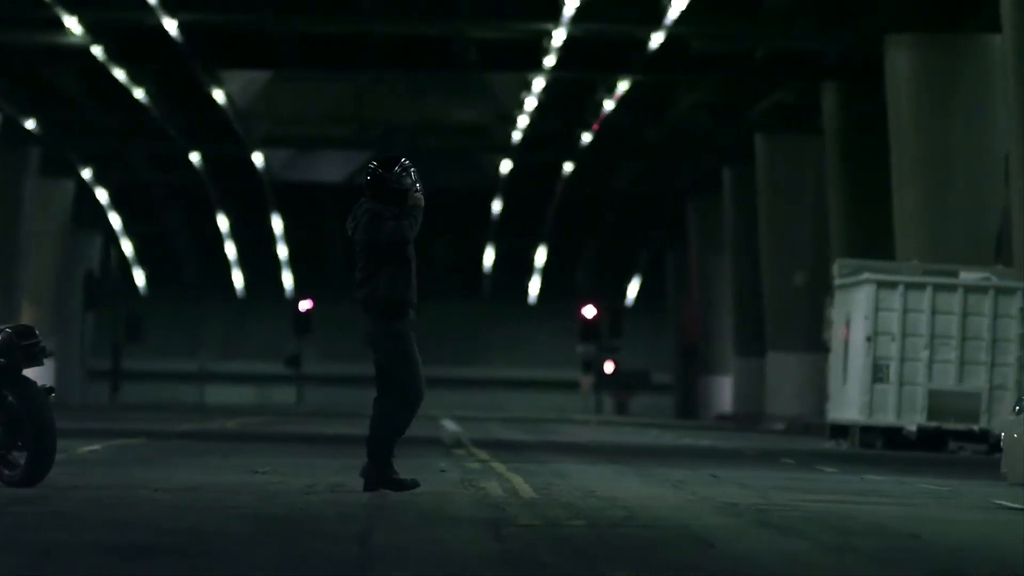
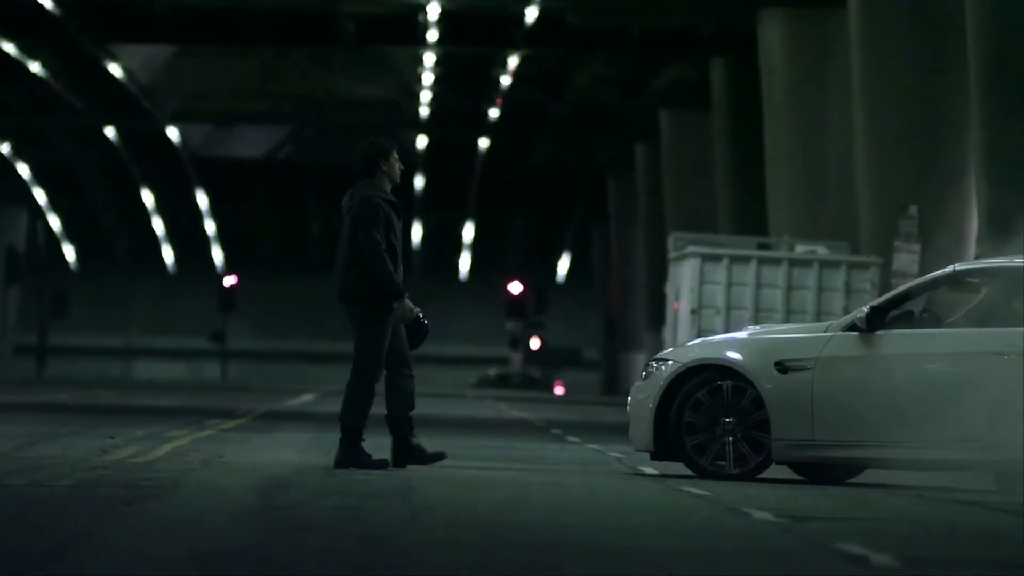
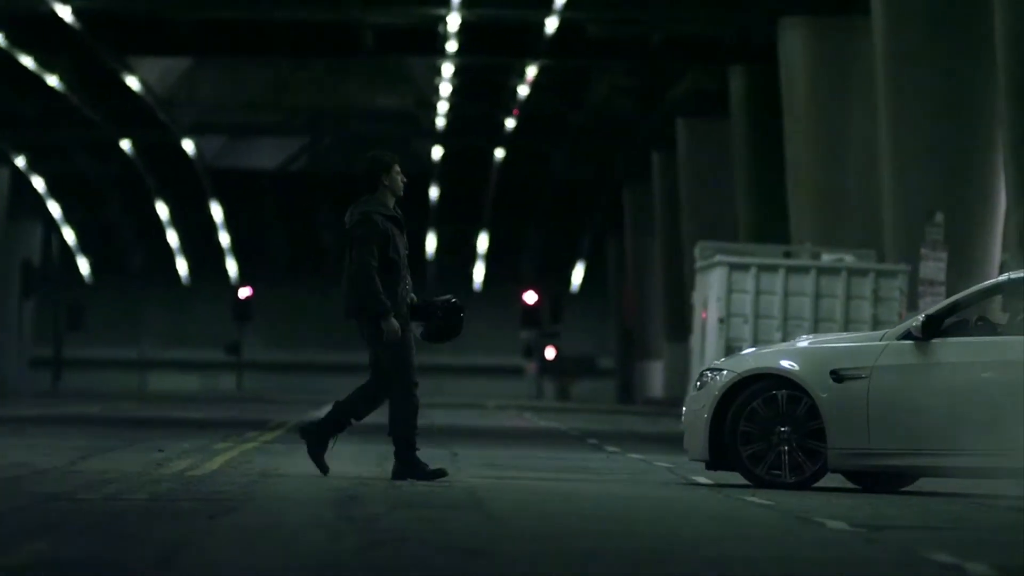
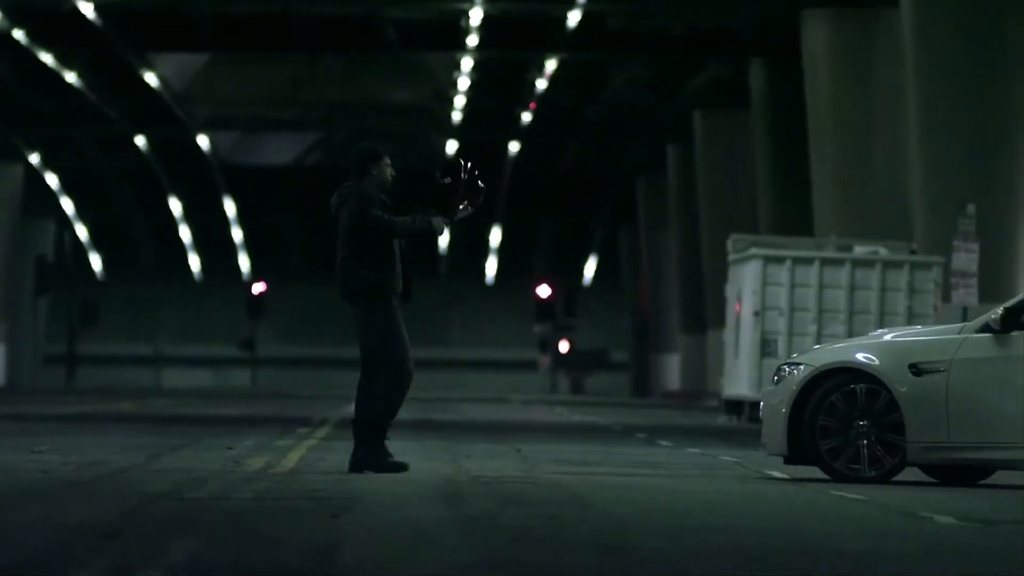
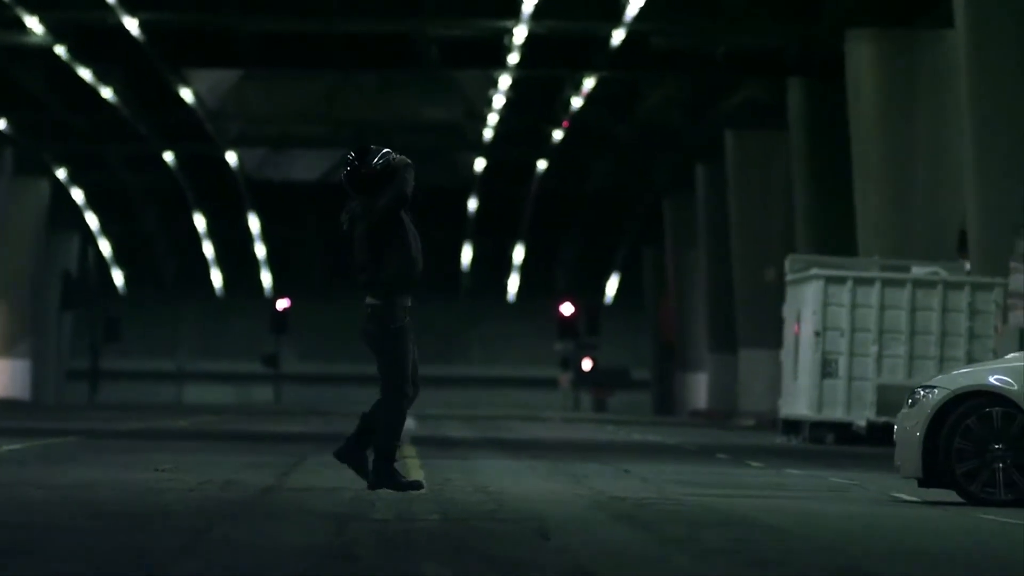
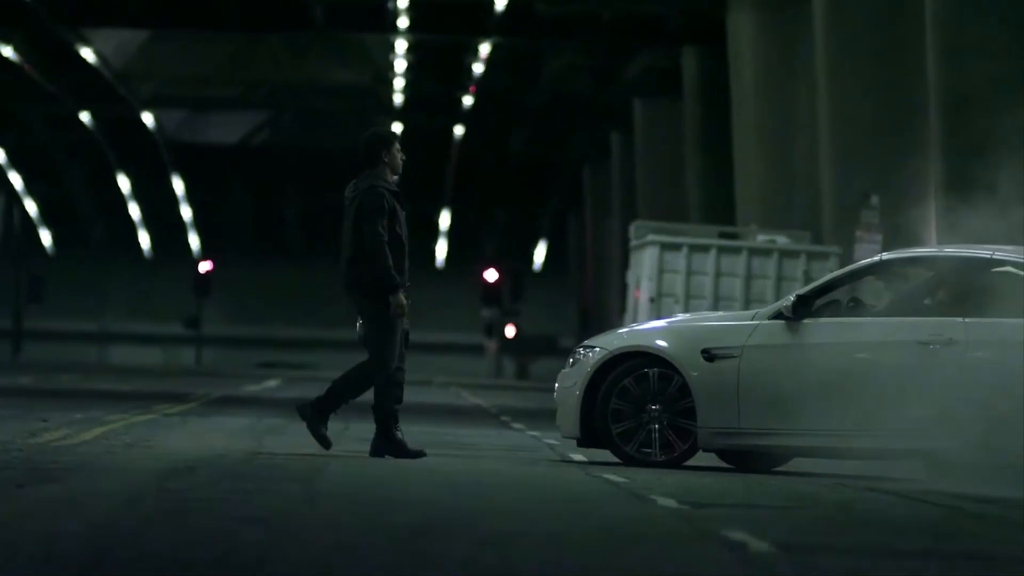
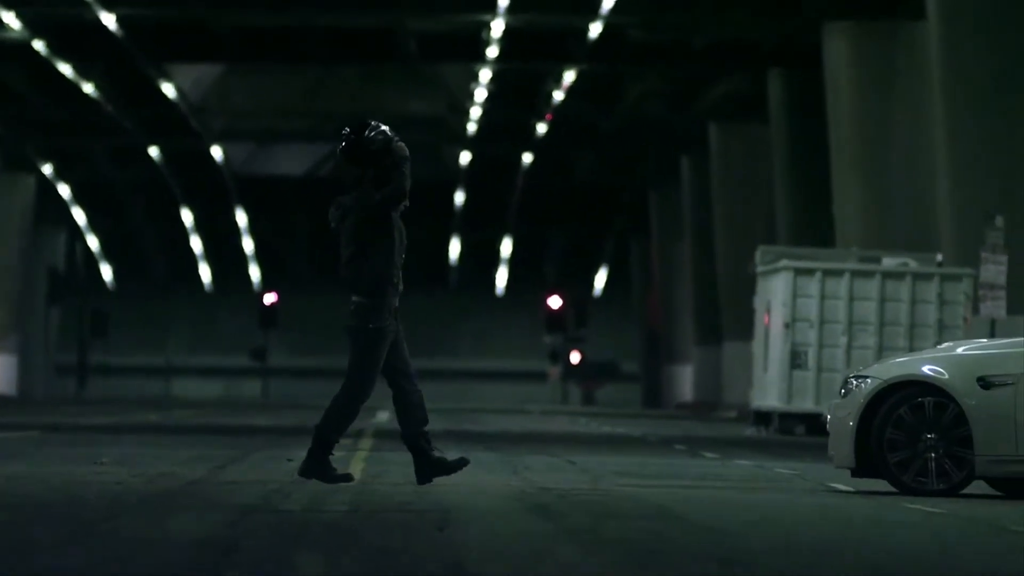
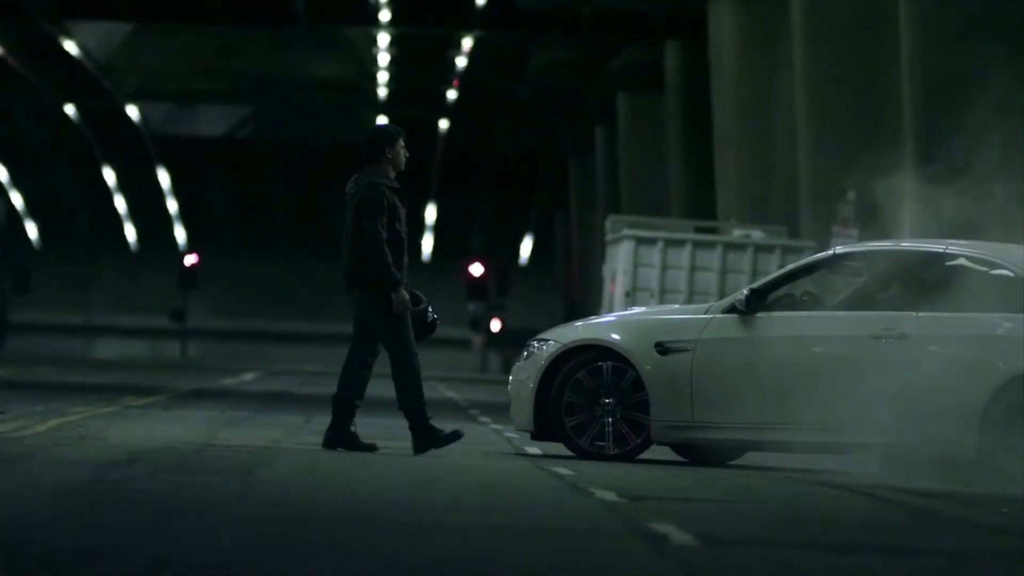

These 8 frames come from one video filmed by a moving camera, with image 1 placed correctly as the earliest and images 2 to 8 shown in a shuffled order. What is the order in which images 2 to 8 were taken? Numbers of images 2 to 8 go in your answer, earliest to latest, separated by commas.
5, 7, 4, 3, 2, 6, 8
